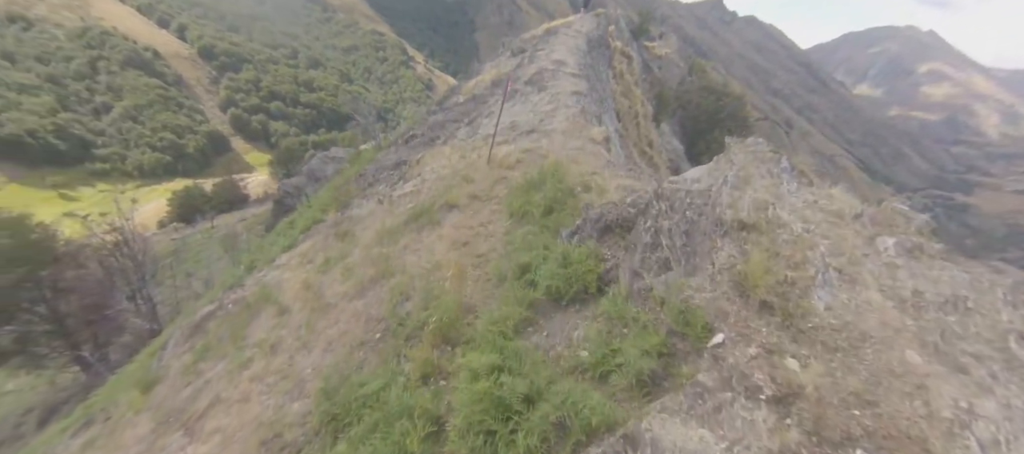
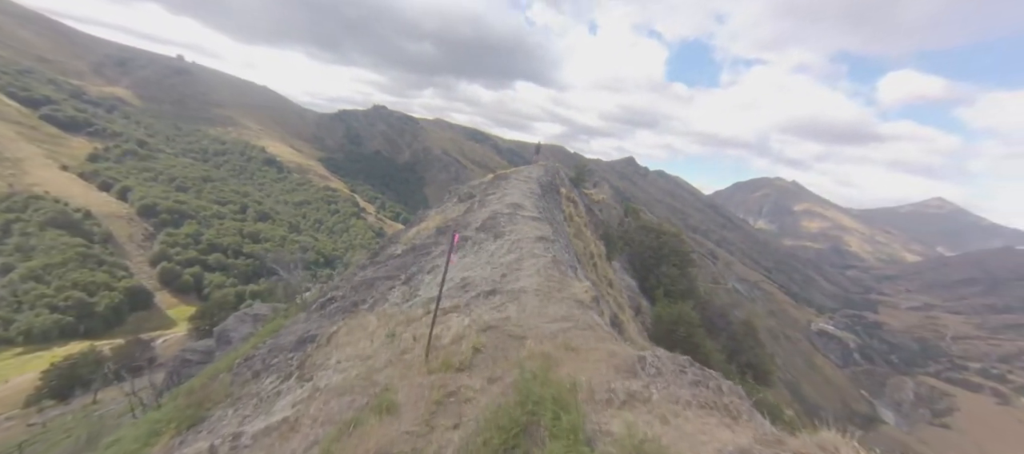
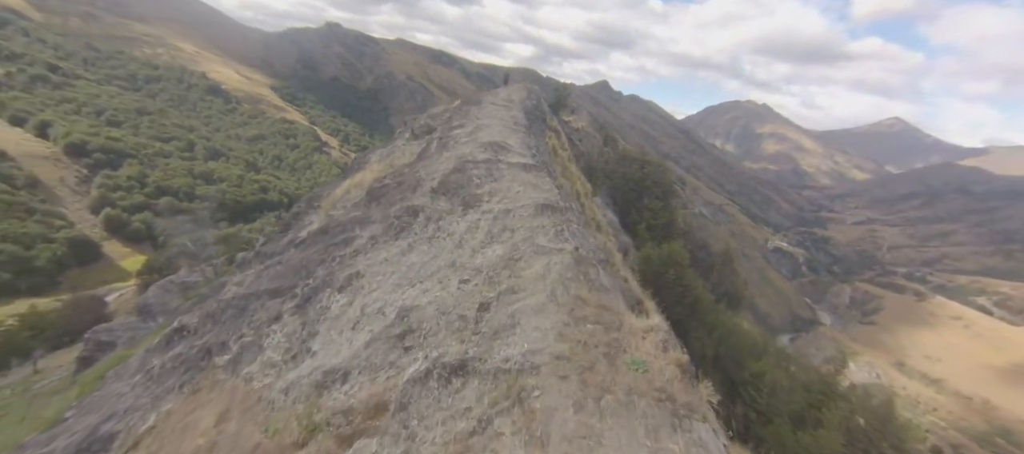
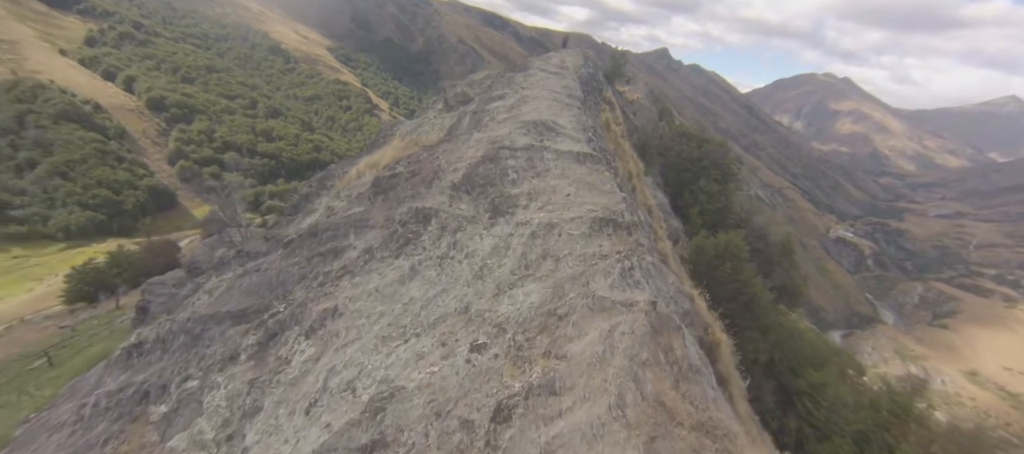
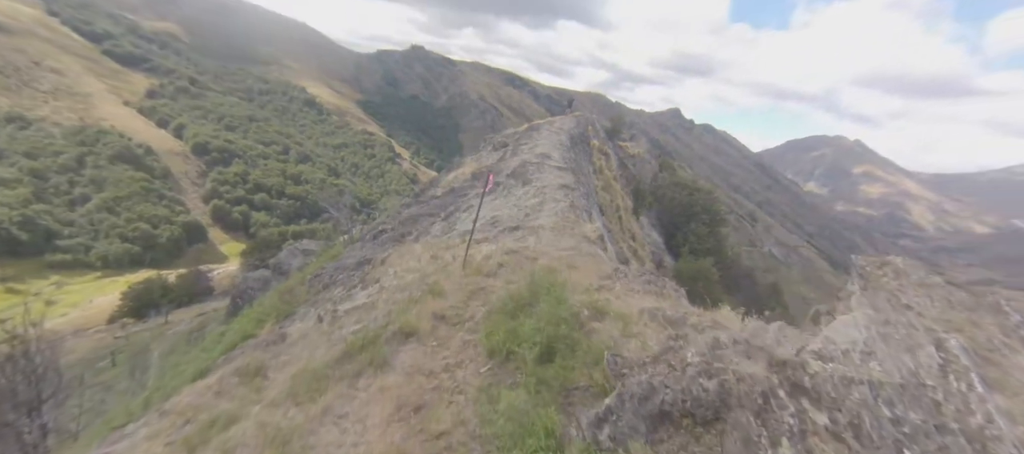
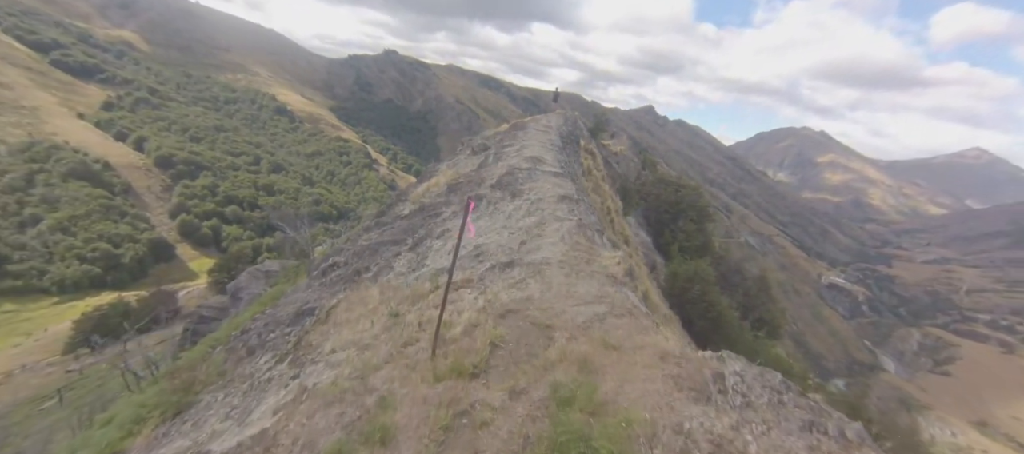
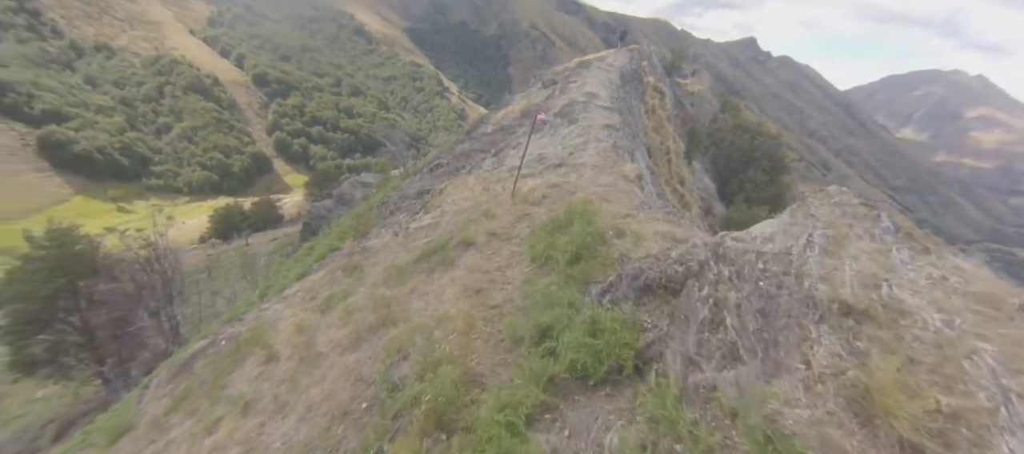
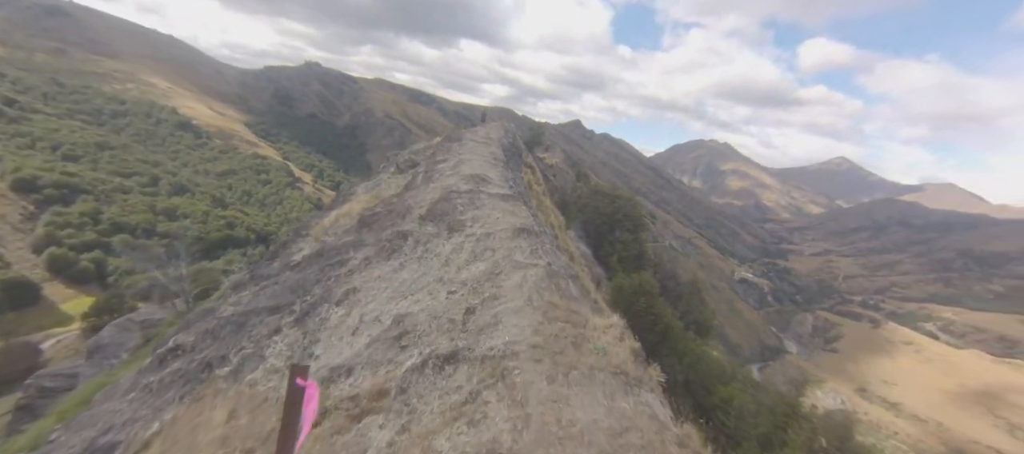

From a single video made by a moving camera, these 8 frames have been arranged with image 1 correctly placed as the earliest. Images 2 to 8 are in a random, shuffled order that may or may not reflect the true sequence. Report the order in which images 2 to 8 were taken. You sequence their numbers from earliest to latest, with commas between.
7, 5, 2, 6, 8, 3, 4
